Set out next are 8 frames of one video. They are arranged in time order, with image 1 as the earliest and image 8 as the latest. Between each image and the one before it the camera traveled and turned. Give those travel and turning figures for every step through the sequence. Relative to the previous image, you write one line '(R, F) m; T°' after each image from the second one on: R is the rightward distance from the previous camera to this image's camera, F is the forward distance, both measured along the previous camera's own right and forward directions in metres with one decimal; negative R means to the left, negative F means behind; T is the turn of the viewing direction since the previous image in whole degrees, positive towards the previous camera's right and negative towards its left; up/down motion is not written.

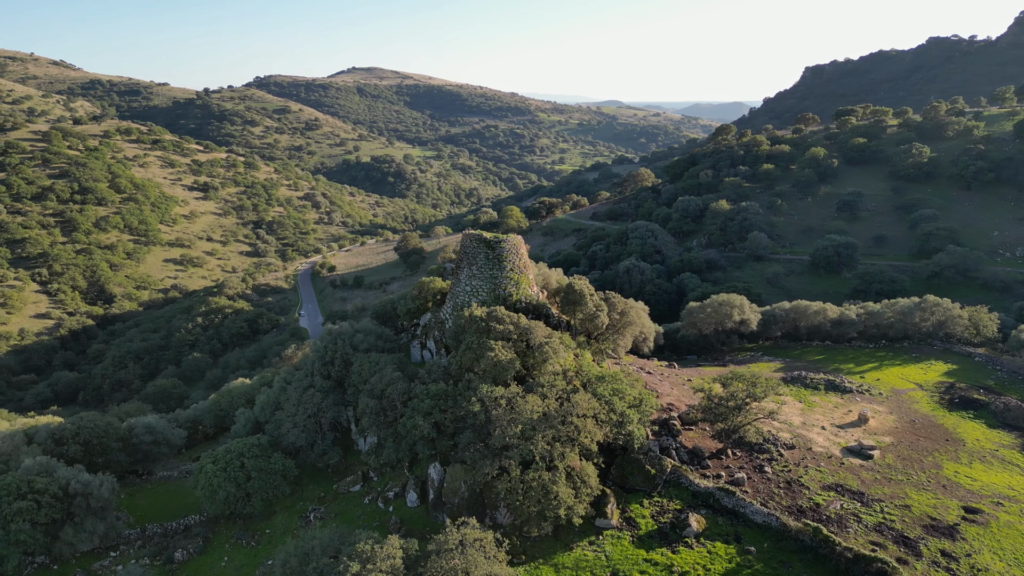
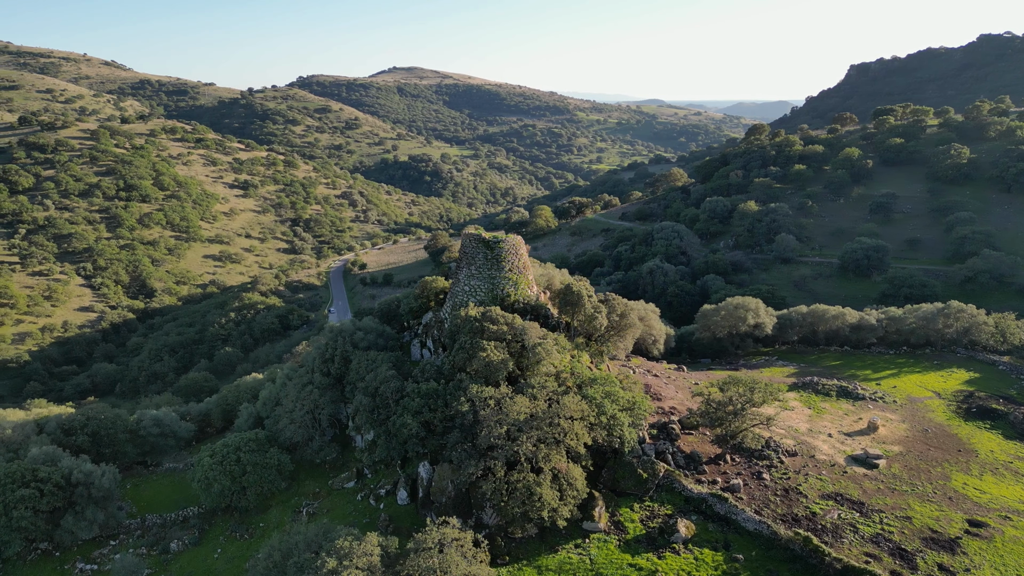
(+1.2, 0.0) m; -3°
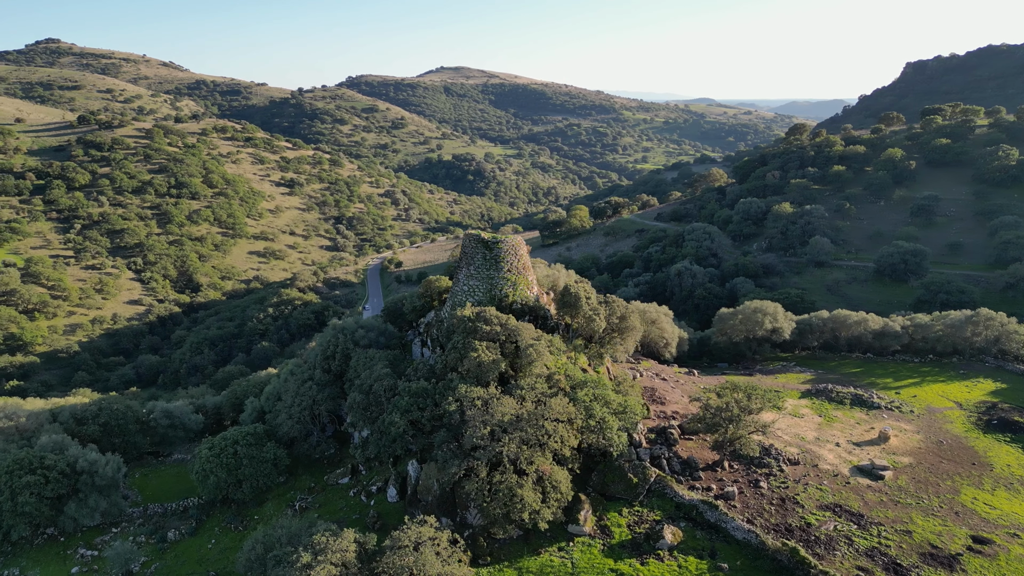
(+1.4, +0.1) m; -3°
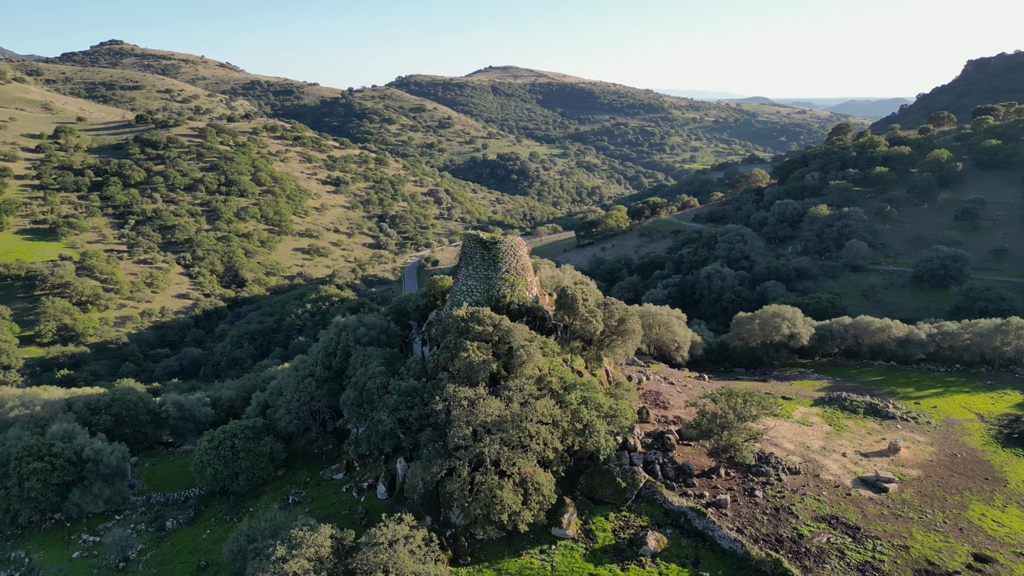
(+1.5, +0.1) m; -3°
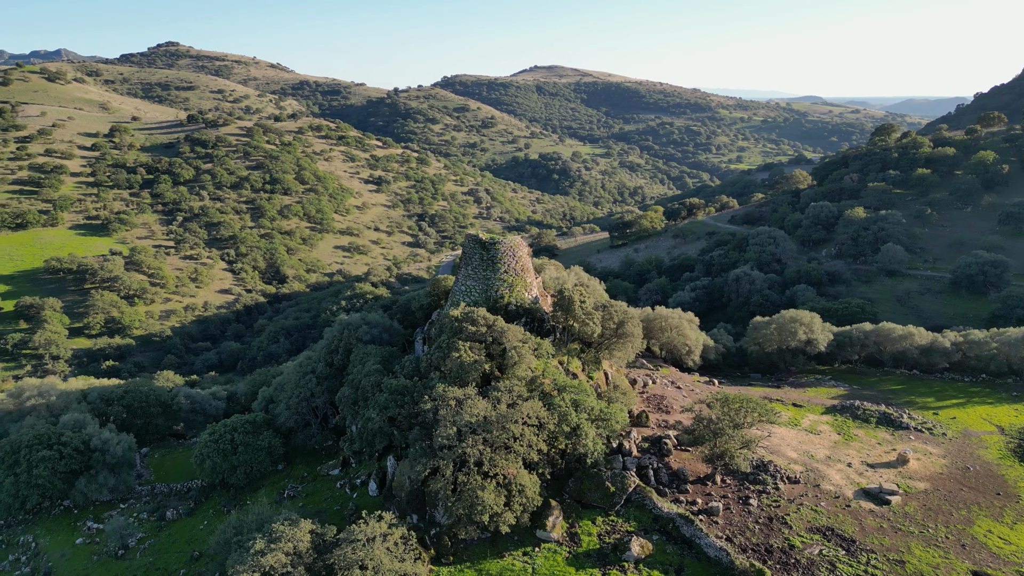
(+1.4, 0.0) m; -3°
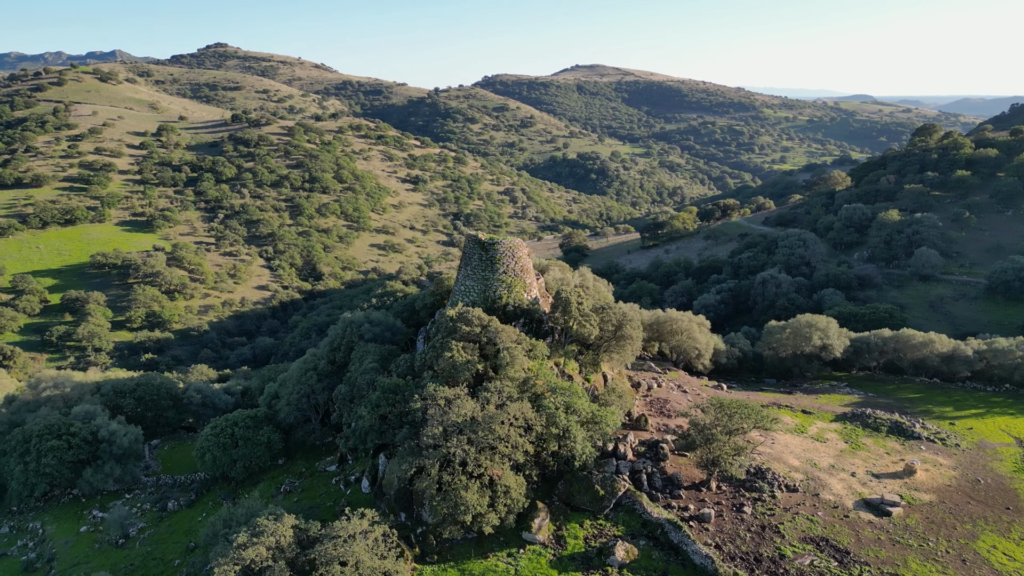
(+1.2, 0.0) m; -3°
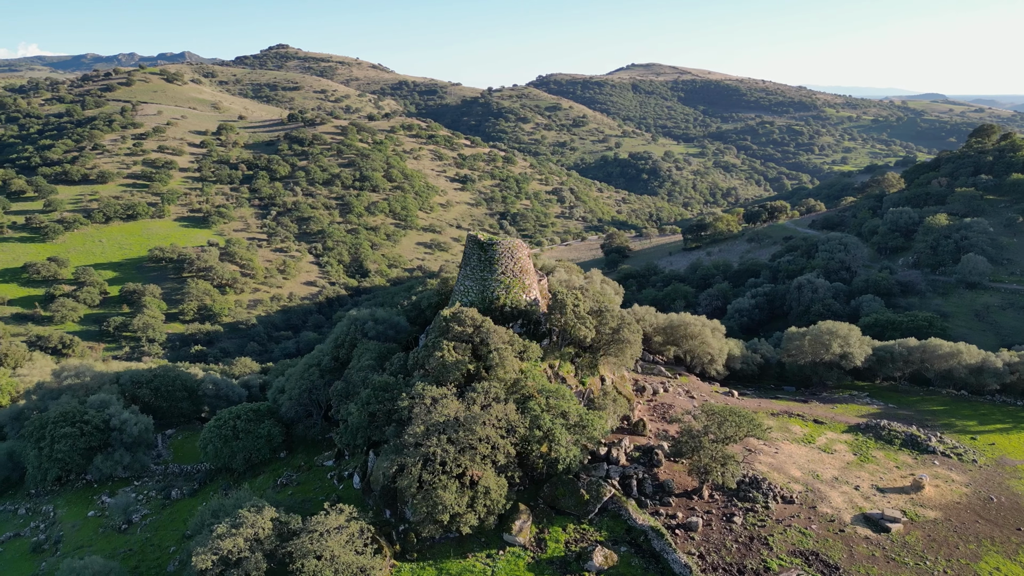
(+1.6, +0.1) m; -4°
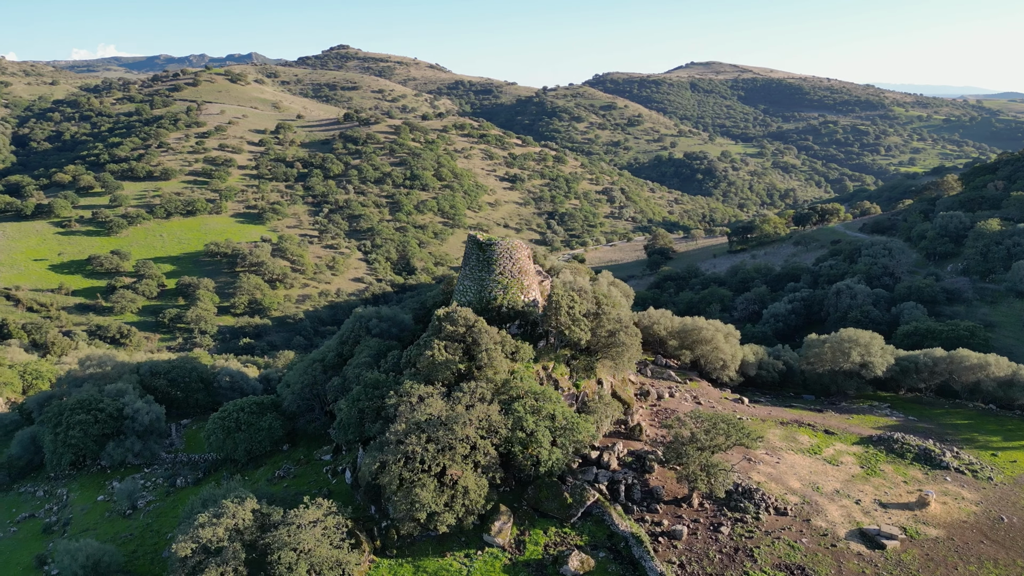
(+1.7, +0.1) m; -4°
